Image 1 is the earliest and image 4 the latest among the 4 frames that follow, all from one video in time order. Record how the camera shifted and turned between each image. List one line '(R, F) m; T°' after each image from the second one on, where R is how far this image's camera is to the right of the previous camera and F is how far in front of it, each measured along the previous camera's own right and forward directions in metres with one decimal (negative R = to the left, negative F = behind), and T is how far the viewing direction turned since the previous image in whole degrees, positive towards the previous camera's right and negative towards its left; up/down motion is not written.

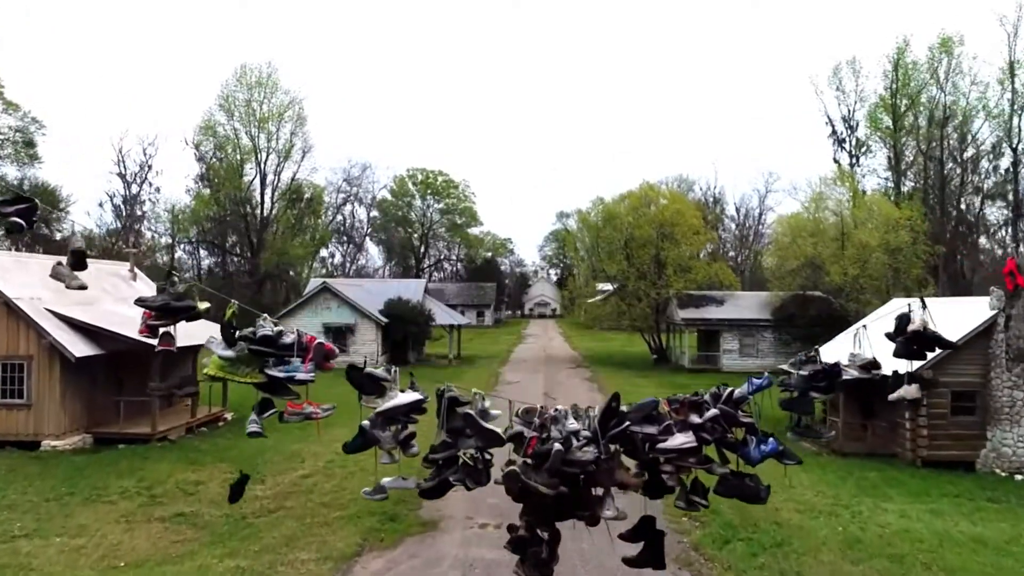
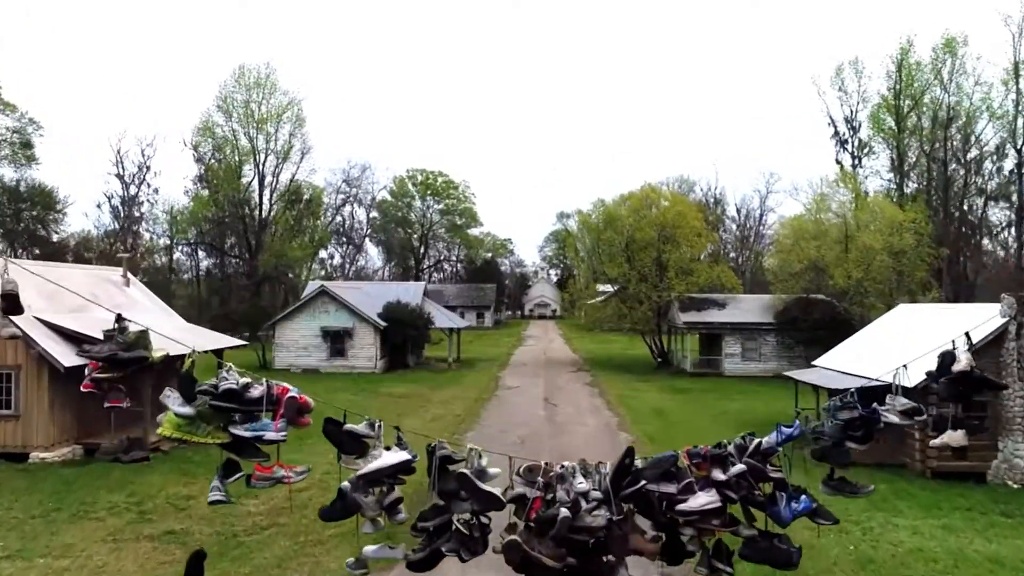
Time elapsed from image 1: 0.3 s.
(0.0, +0.3) m; 0°
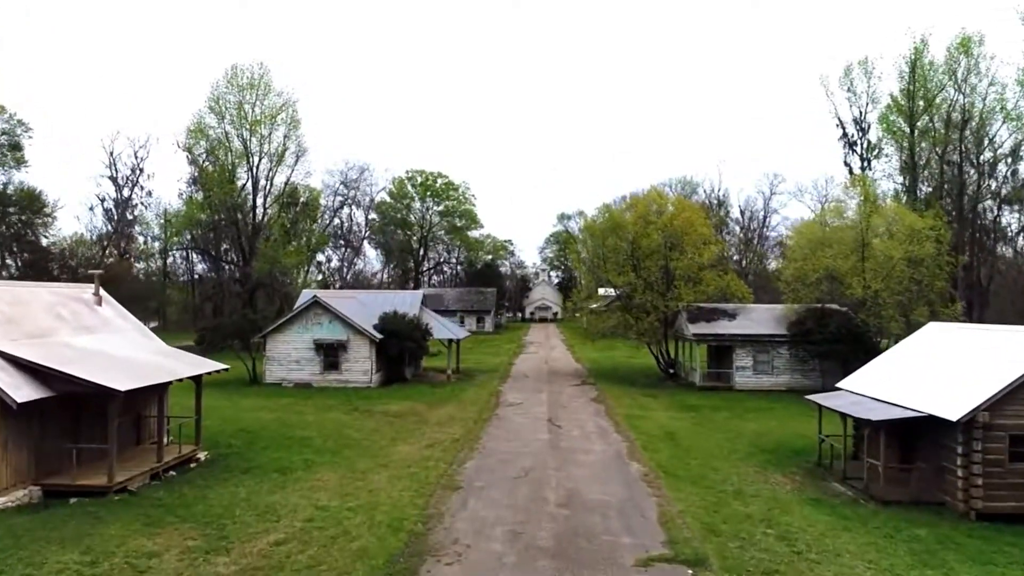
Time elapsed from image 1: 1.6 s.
(0.0, +1.3) m; 0°
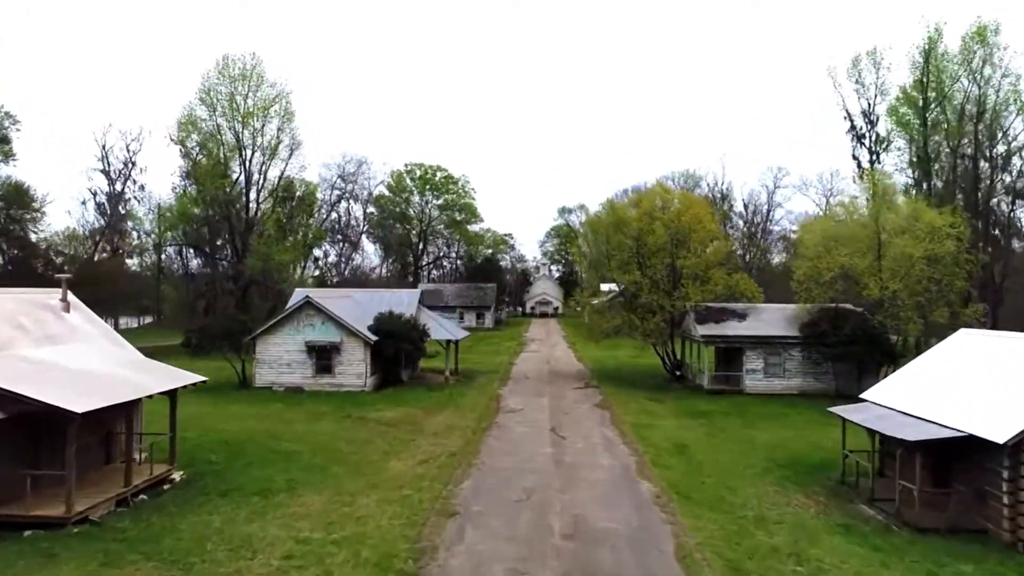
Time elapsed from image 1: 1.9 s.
(0.0, +1.2) m; 0°
